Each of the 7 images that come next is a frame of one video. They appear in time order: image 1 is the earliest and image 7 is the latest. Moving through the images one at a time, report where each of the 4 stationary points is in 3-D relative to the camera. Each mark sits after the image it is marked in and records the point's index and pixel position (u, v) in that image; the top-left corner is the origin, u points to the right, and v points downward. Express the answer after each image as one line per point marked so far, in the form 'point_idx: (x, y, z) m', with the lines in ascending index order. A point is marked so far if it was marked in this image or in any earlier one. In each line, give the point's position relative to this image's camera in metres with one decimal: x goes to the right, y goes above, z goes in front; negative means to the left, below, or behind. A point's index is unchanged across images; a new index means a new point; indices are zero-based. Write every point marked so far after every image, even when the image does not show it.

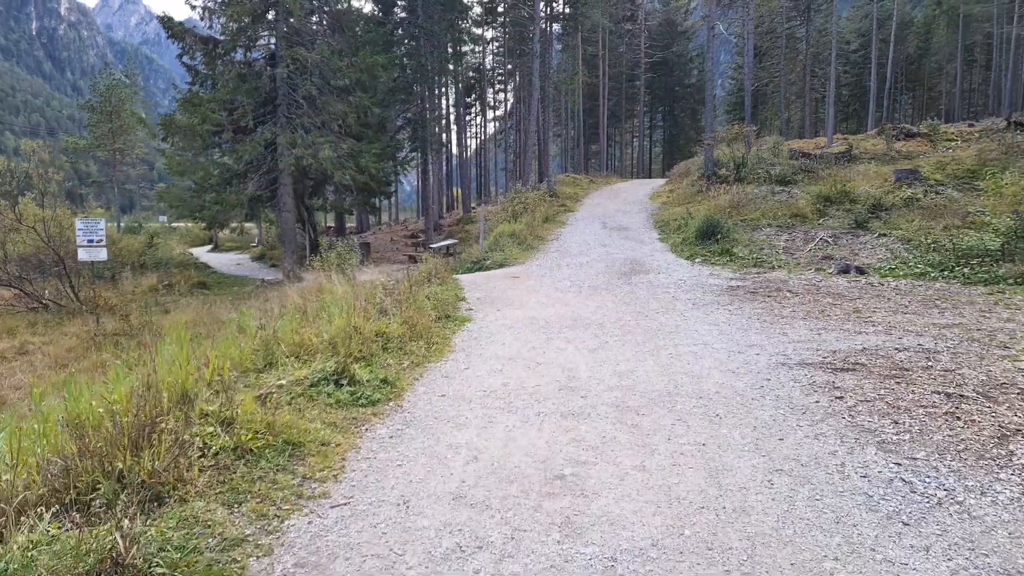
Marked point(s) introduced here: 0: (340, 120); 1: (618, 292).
0: (-4.5, +4.4, +17.7) m
1: (+1.5, -0.1, +9.3) m
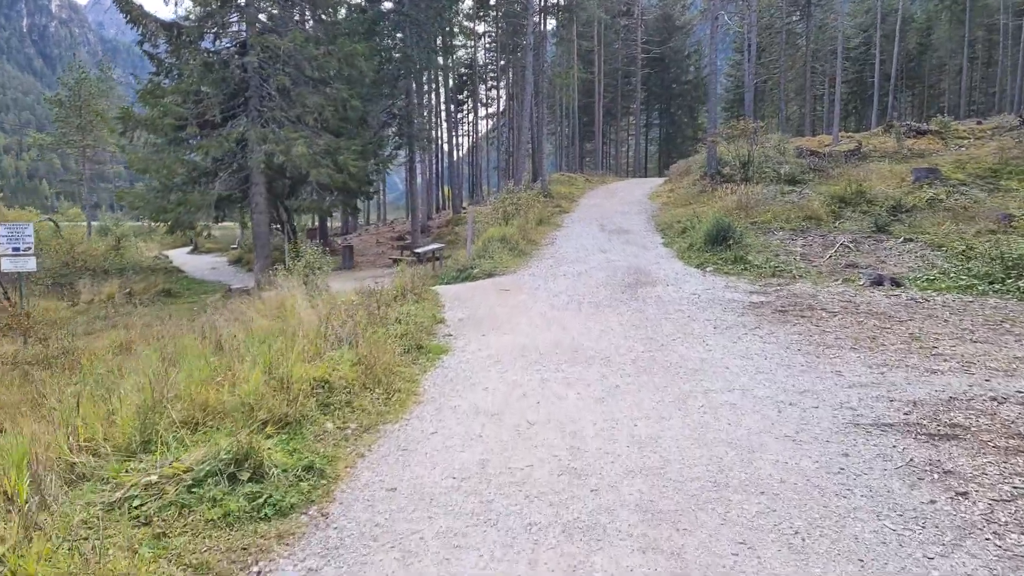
0: (-4.8, +4.2, +16.4) m
1: (+1.3, -0.3, +8.0) m
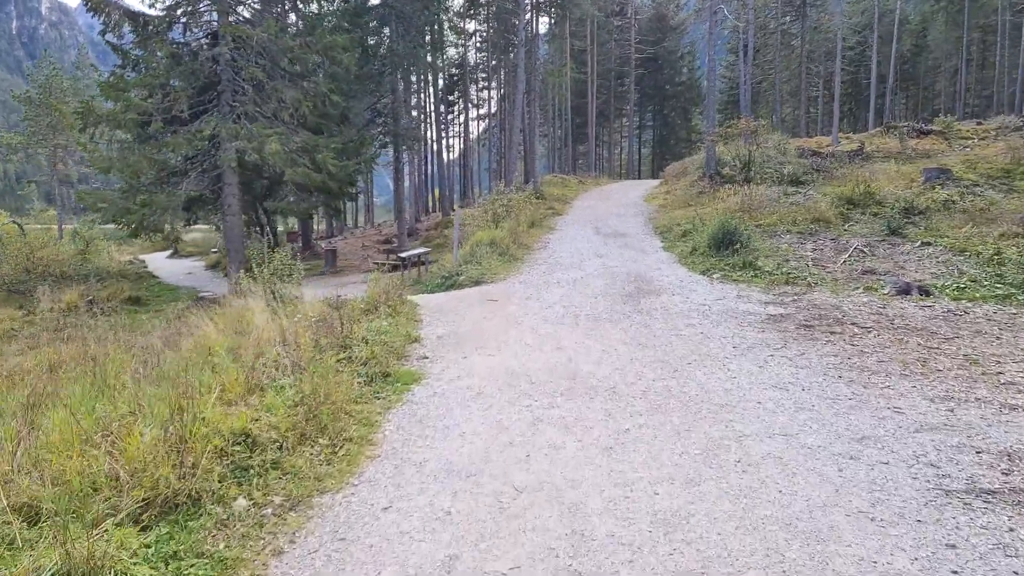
0: (-5.0, +4.1, +15.3) m
1: (+1.2, -0.4, +7.0) m
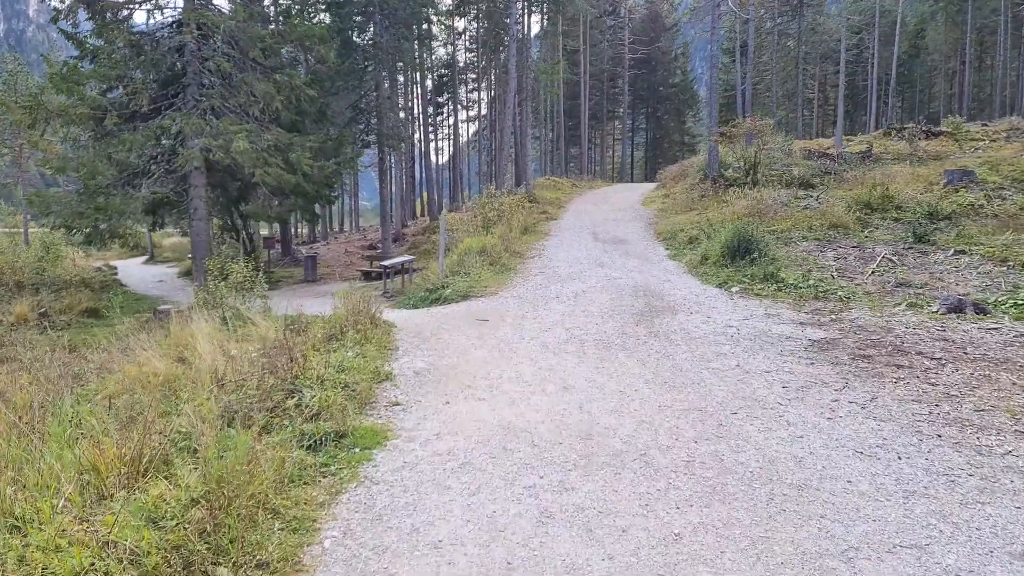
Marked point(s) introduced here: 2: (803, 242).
0: (-5.2, +3.8, +14.1) m
1: (+1.1, -0.6, +5.8) m
2: (+5.5, +0.9, +12.8) m
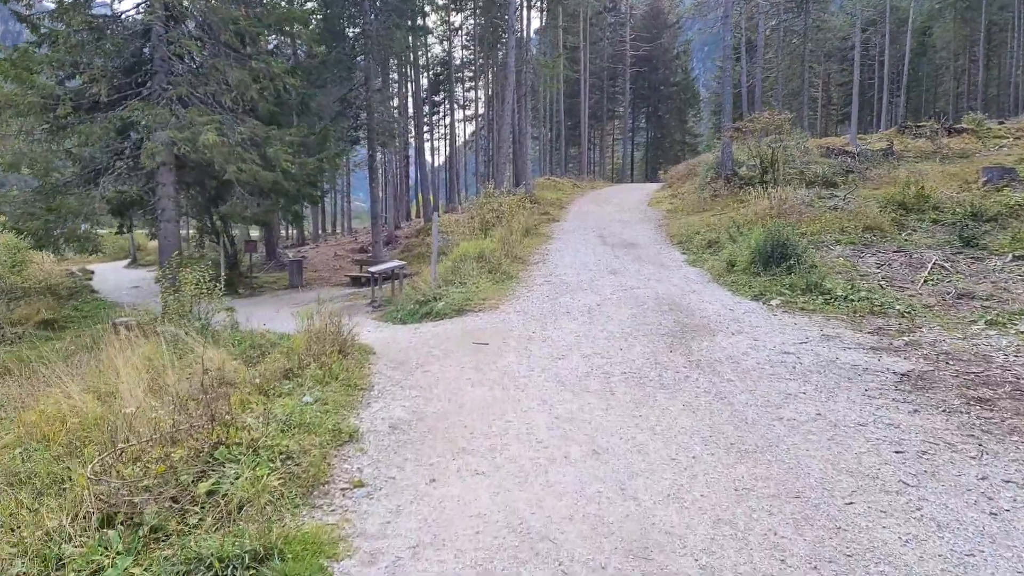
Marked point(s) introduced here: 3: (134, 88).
0: (-5.1, +3.7, +12.7) m
1: (+1.2, -0.7, +4.5) m
2: (+5.5, +0.7, +11.5) m
3: (-7.1, +3.8, +12.7) m
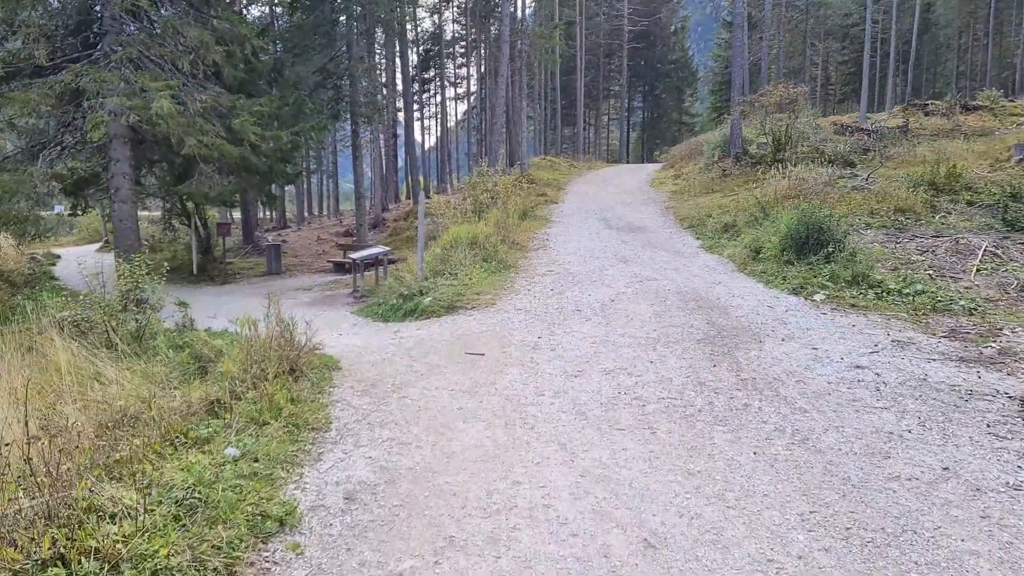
0: (-5.2, +3.8, +11.4) m
1: (+1.2, -0.7, +3.3) m
2: (+5.5, +0.9, +10.3) m
3: (-7.1, +4.0, +11.3) m
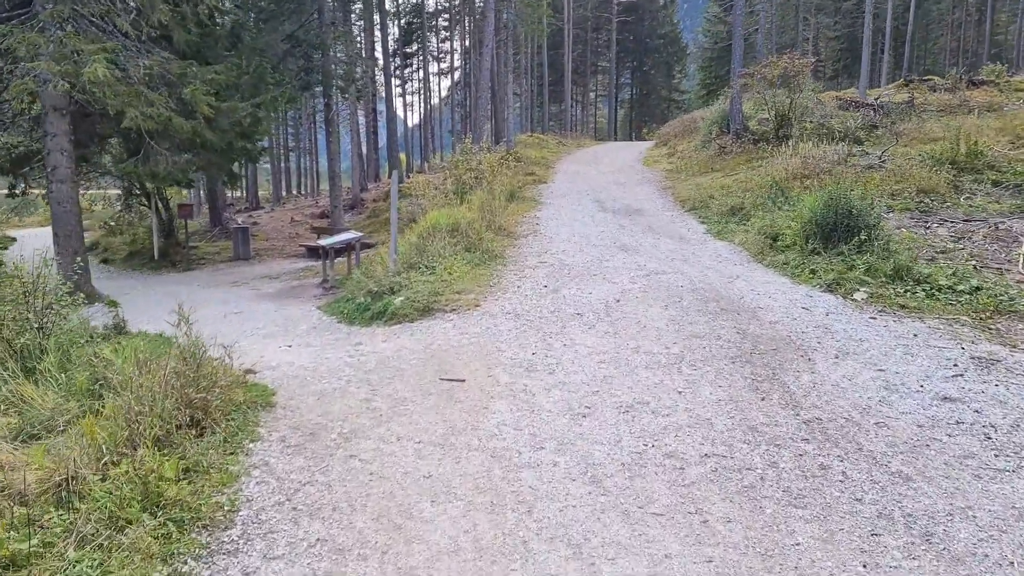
0: (-5.4, +4.0, +10.1) m
1: (+1.2, -0.8, +2.3) m
2: (+5.3, +1.0, +9.3) m
3: (-7.4, +4.1, +10.0) m
